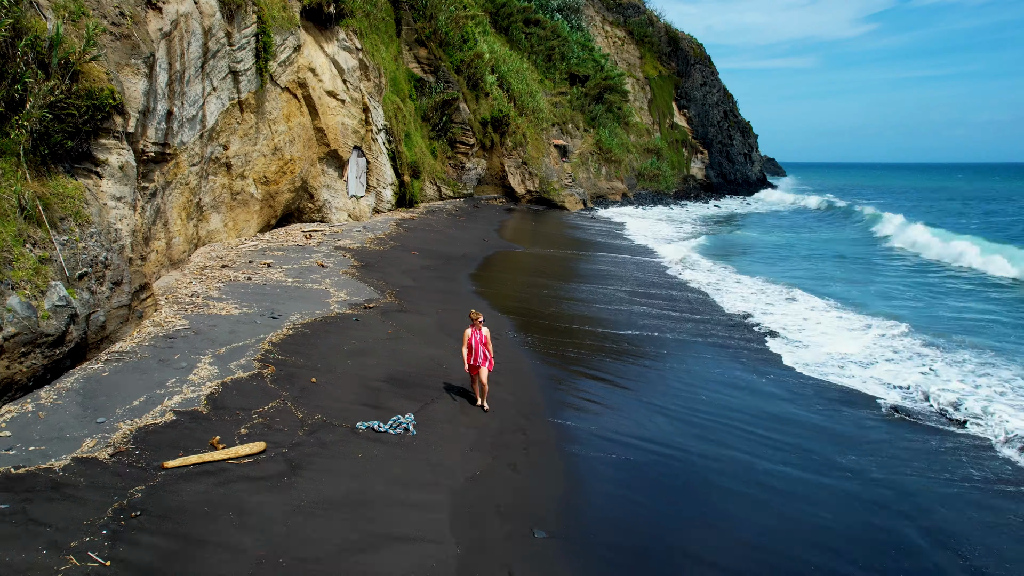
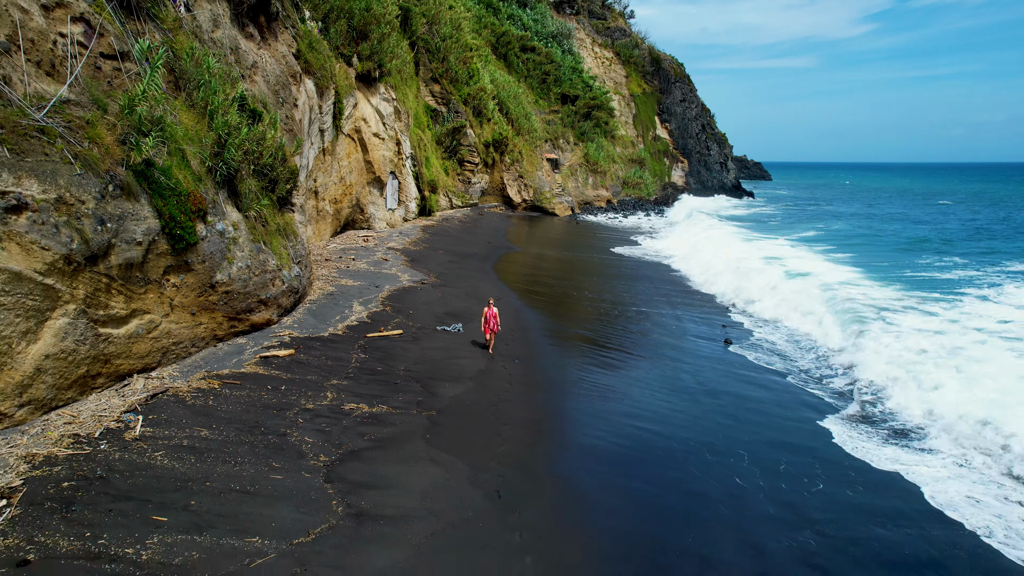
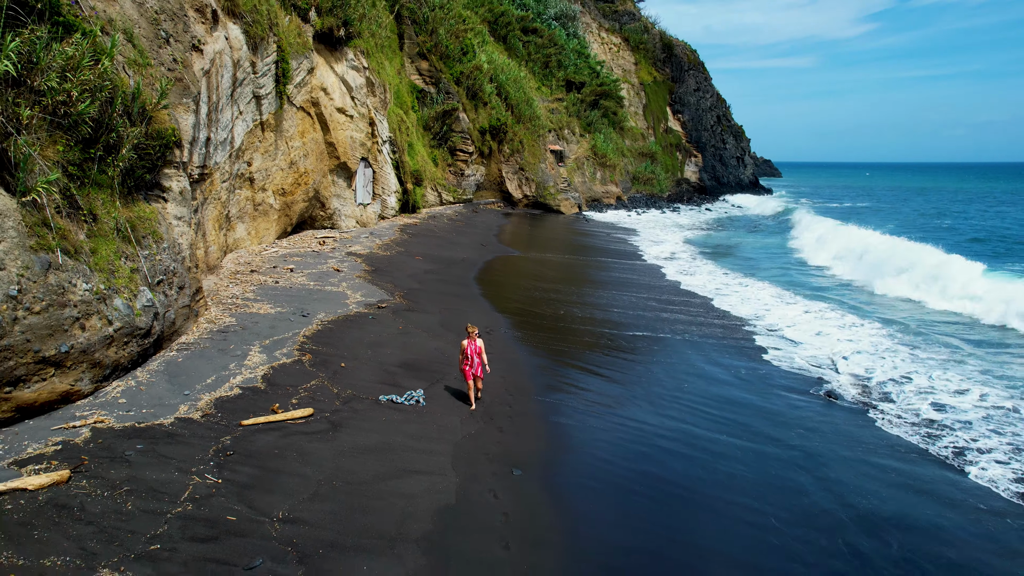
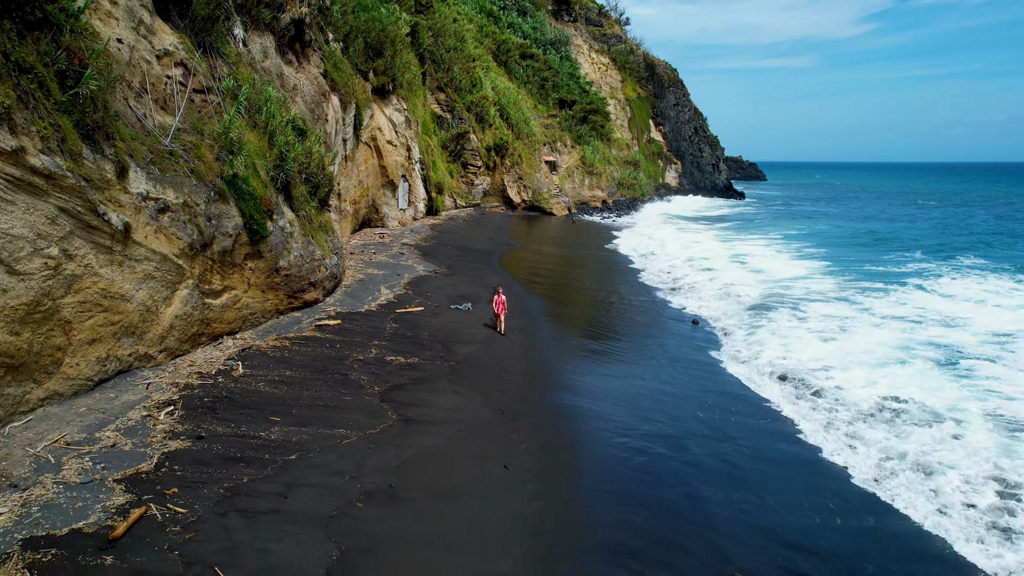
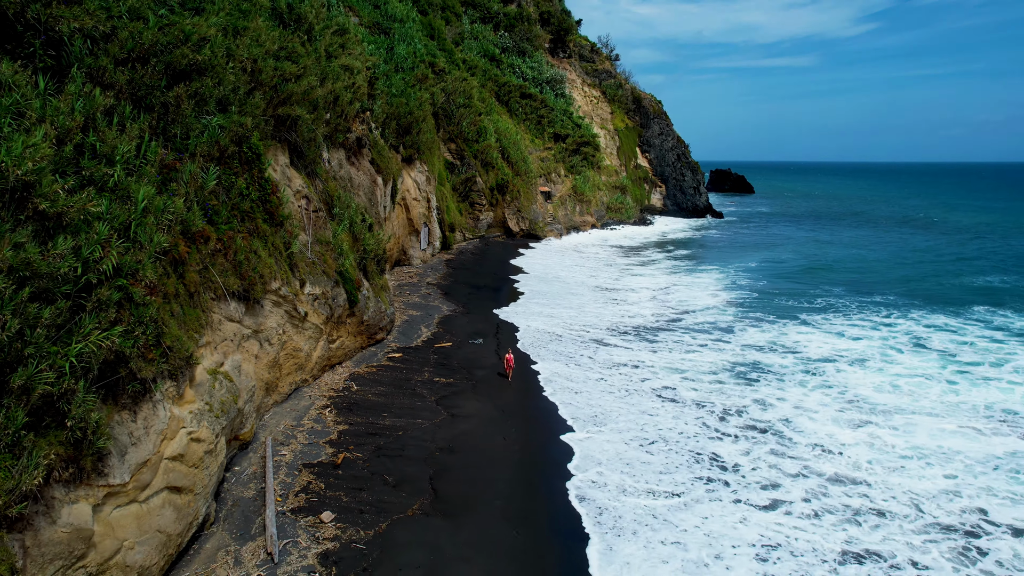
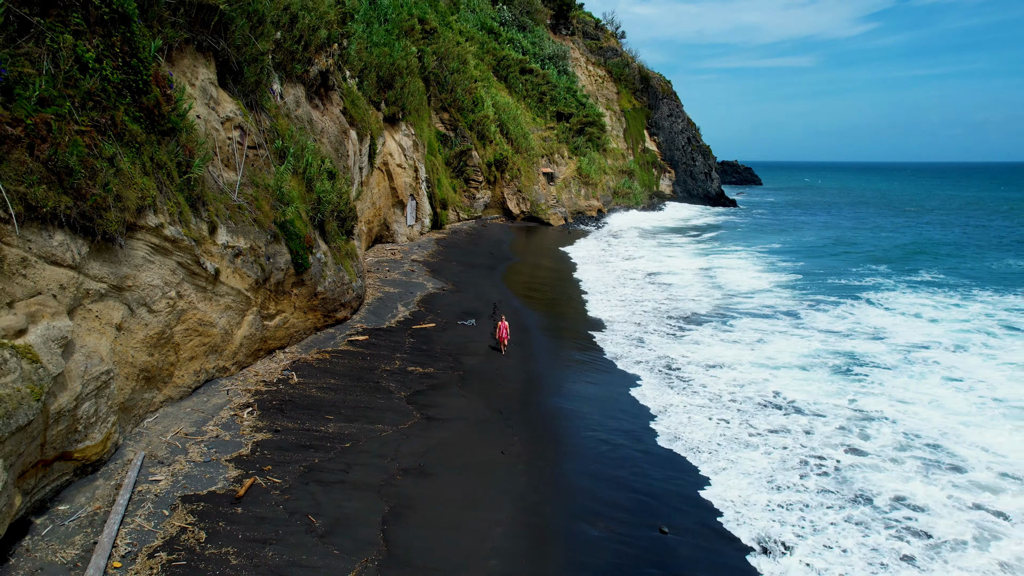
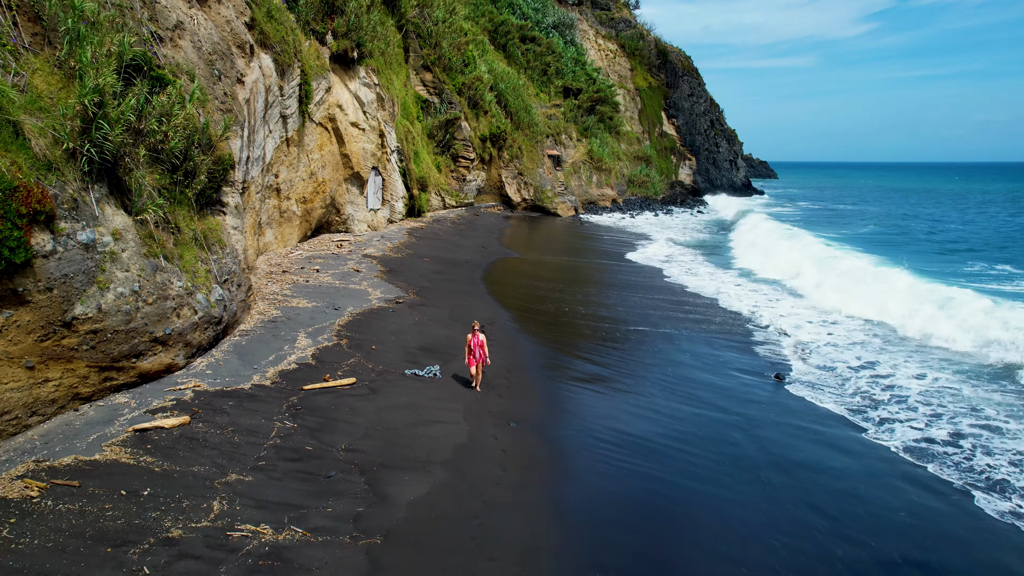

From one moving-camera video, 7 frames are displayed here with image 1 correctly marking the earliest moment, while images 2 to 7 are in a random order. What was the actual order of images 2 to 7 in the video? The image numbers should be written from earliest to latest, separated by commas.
3, 7, 2, 4, 6, 5
